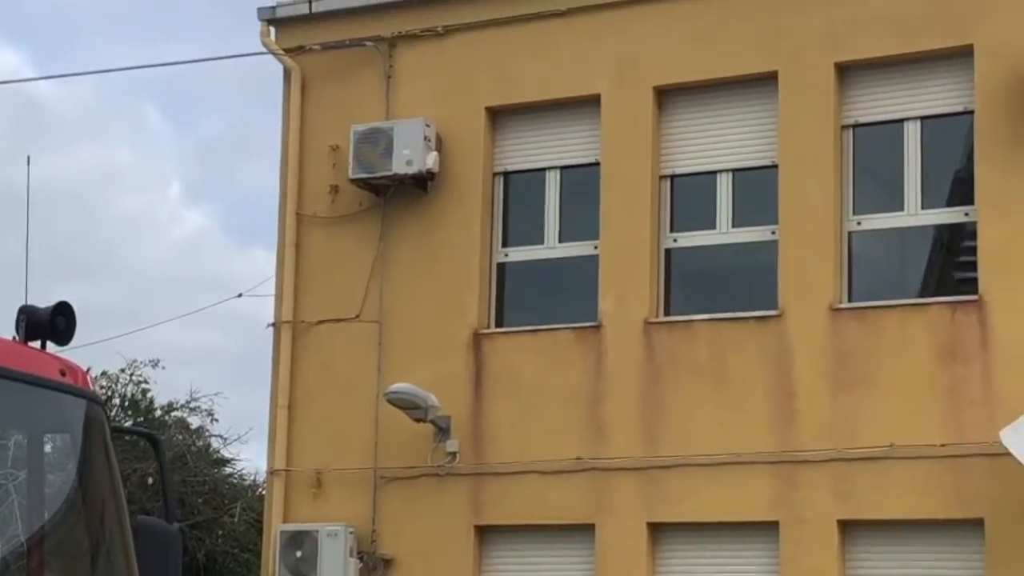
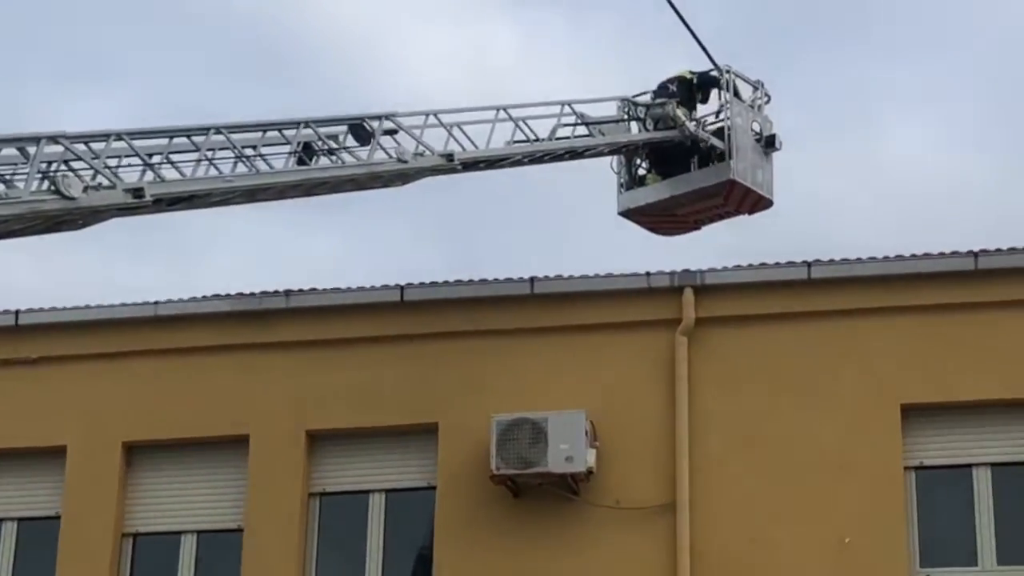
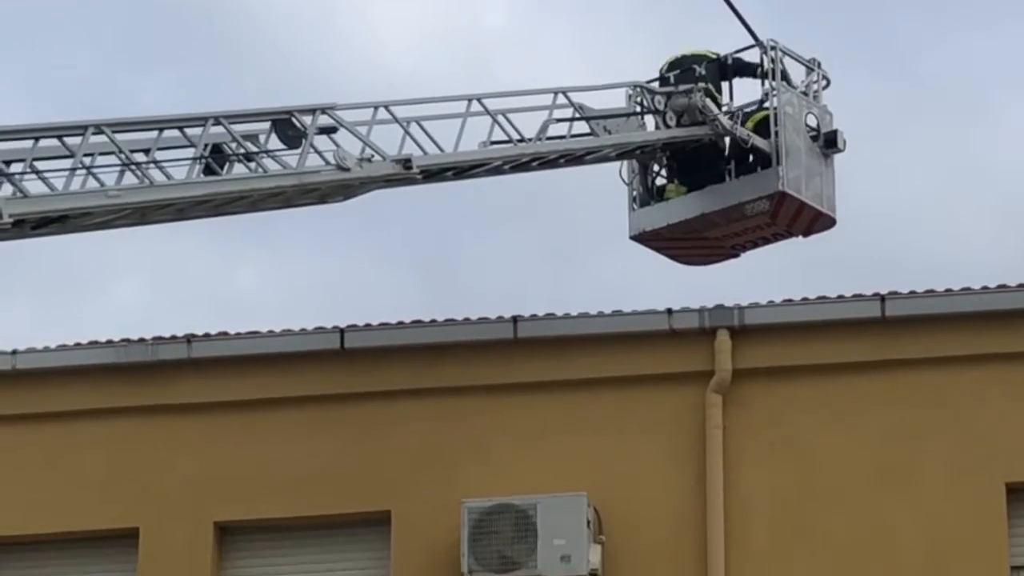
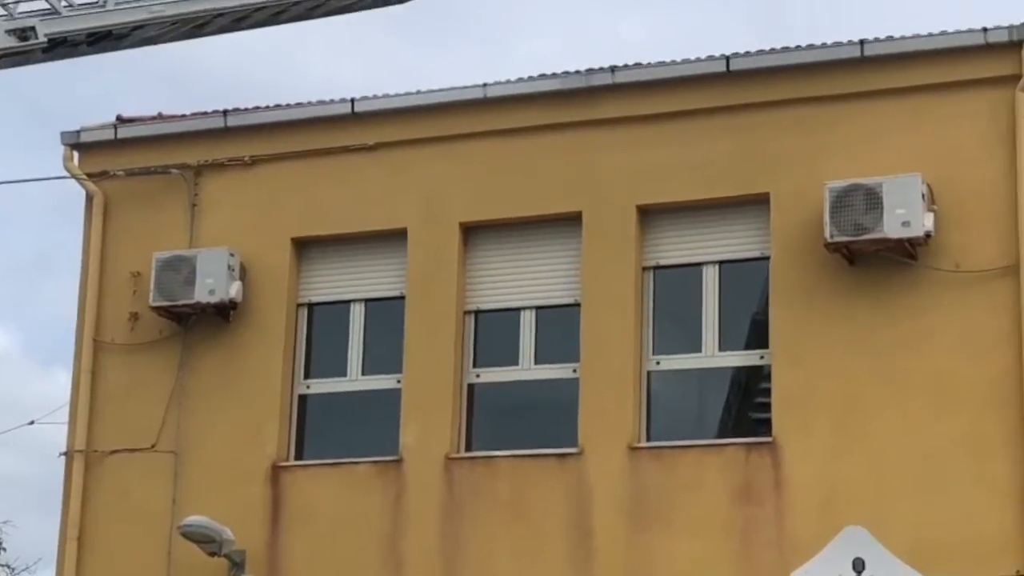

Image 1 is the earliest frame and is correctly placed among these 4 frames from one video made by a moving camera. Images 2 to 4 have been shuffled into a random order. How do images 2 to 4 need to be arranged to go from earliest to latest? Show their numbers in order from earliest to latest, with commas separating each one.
4, 2, 3
